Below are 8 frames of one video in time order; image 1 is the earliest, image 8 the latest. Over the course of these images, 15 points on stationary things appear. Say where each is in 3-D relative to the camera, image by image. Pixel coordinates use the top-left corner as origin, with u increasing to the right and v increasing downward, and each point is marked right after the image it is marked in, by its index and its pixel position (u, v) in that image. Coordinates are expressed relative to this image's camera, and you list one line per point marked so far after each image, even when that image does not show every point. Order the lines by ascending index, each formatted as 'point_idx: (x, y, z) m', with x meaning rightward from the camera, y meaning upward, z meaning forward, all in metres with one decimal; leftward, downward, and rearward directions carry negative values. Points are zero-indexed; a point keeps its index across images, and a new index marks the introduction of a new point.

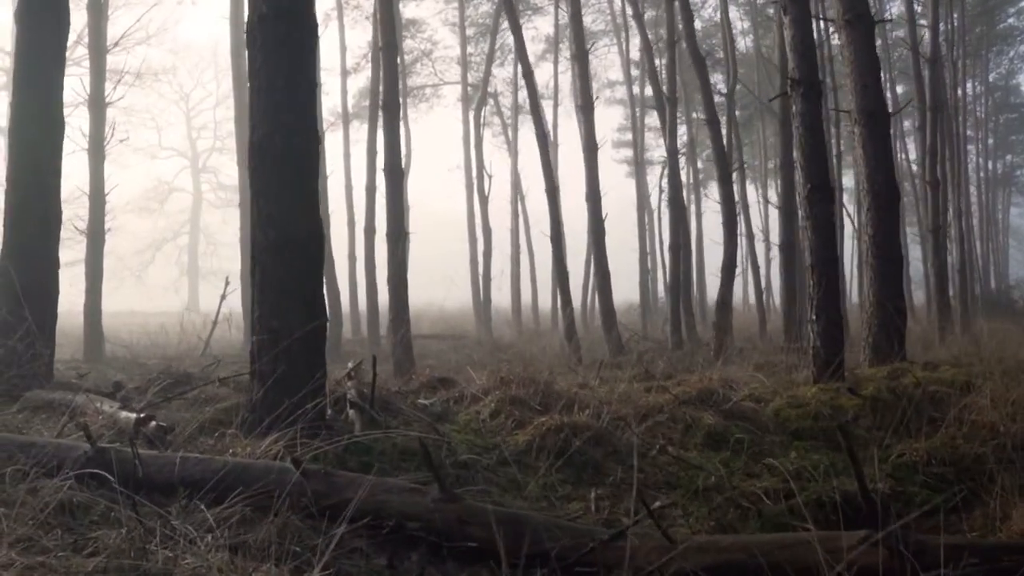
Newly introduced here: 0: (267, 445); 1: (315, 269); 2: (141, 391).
0: (-1.3, -0.9, +4.6) m
1: (-1.3, +0.1, +5.7) m
2: (-3.4, -0.9, +7.8) m
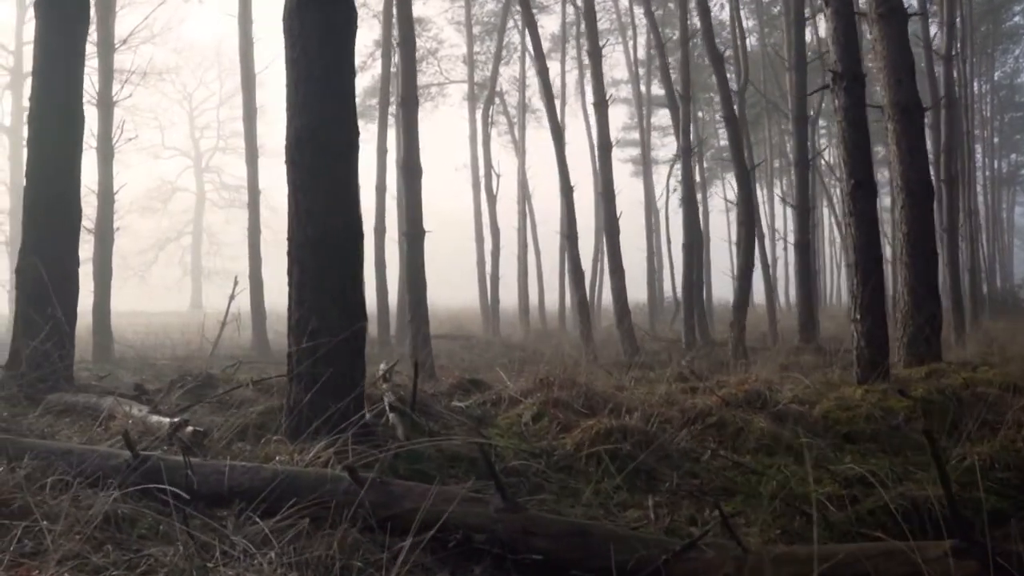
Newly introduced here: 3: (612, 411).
0: (-1.0, -0.8, +4.4) m
1: (-1.0, +0.1, +5.5) m
2: (-3.0, -0.9, +7.5) m
3: (+0.8, -1.0, +6.6) m
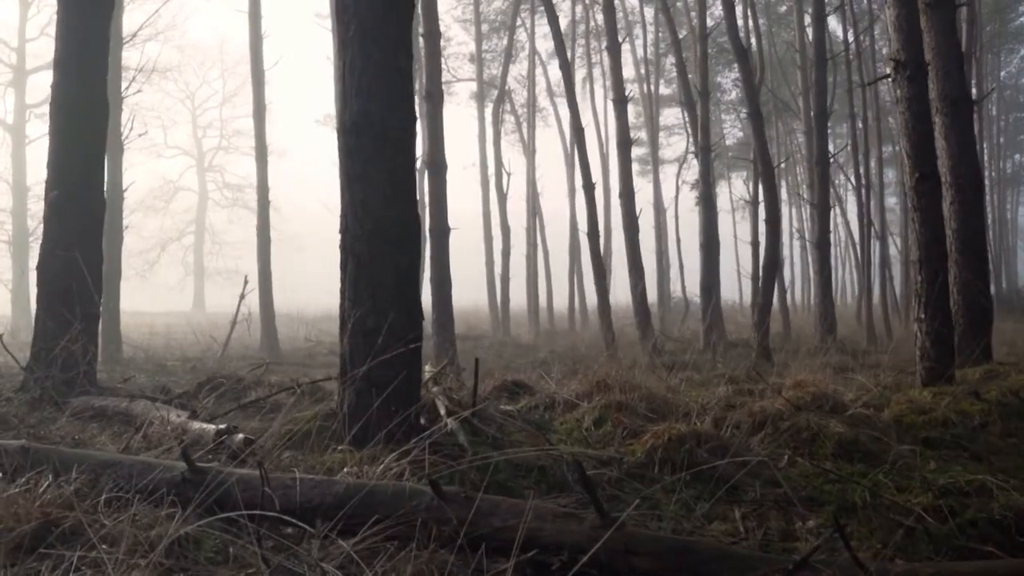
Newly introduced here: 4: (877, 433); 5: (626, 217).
0: (-0.6, -0.8, +4.0) m
1: (-0.6, +0.2, +5.1) m
2: (-2.6, -0.9, +7.1) m
3: (+1.2, -0.9, +6.3) m
4: (+2.6, -1.1, +6.2) m
5: (+2.6, +1.6, +19.3) m
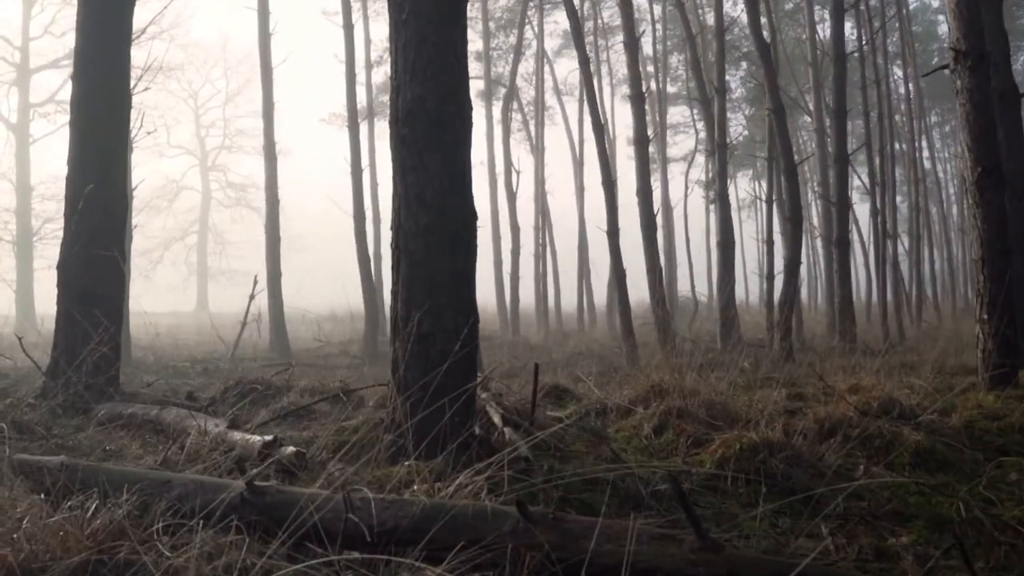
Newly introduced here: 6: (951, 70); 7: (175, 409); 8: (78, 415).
0: (-0.2, -0.8, +3.6) m
1: (-0.2, +0.1, +4.8) m
2: (-2.3, -0.9, +6.8) m
3: (+1.6, -0.9, +5.9) m
4: (+3.0, -1.1, +5.8) m
5: (+2.9, +1.6, +19.0) m
6: (+3.9, +1.9, +7.5) m
7: (-2.4, -0.9, +6.0) m
8: (-3.1, -0.9, +6.2) m
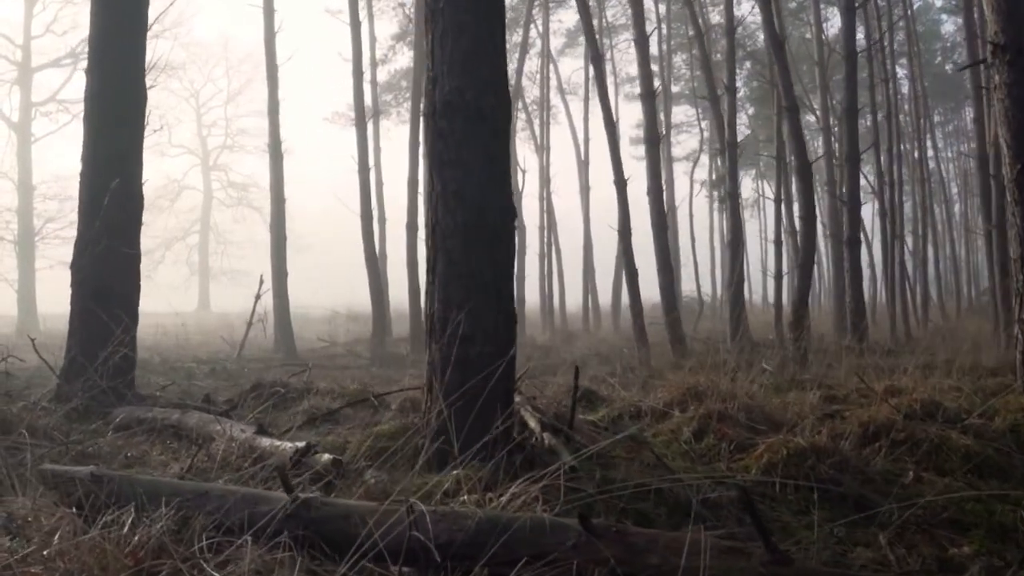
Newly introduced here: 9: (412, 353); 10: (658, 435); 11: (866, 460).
0: (0.0, -0.8, +3.5) m
1: (0.0, +0.2, +4.6) m
2: (-2.0, -0.9, +6.6) m
3: (+1.8, -0.9, +5.7) m
4: (+3.2, -1.0, +5.6) m
5: (+3.2, +1.6, +18.8) m
6: (+4.1, +1.9, +7.3) m
7: (-2.2, -0.9, +5.8) m
8: (-2.9, -0.9, +6.0) m
9: (-2.3, -1.4, +18.9) m
10: (+0.9, -1.0, +5.5) m
11: (+2.2, -1.0, +5.2) m
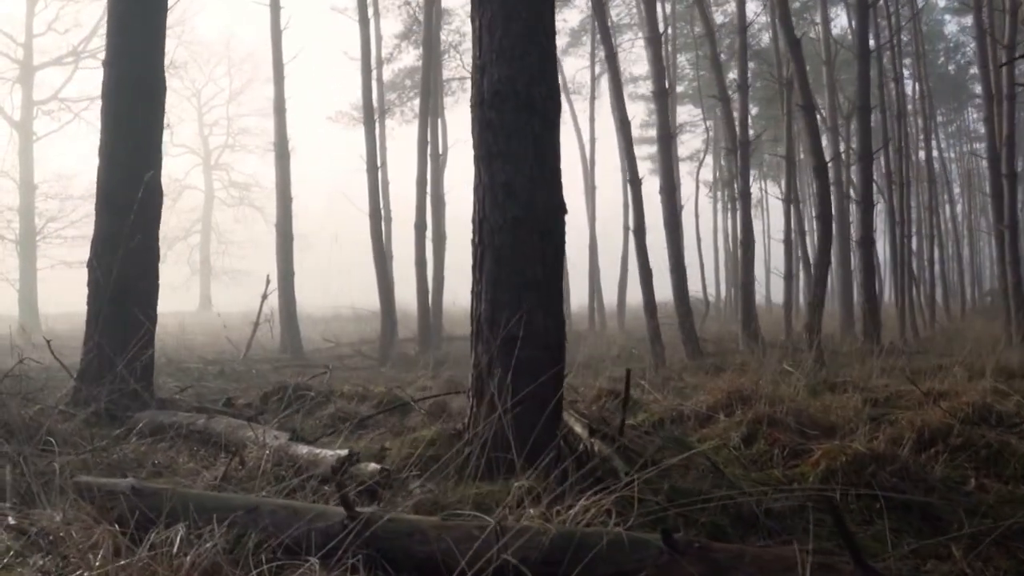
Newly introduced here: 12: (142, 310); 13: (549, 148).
0: (+0.3, -0.8, +3.2) m
1: (+0.3, +0.2, +4.3) m
2: (-1.8, -0.9, +6.4) m
3: (+2.0, -0.9, +5.5) m
4: (+3.5, -1.0, +5.4) m
5: (+3.4, +1.6, +18.5) m
6: (+4.3, +1.9, +7.1) m
7: (-1.9, -0.9, +5.6) m
8: (-2.7, -0.9, +5.8) m
9: (-2.0, -1.4, +18.7) m
10: (+1.2, -1.0, +5.3) m
11: (+2.4, -1.0, +5.0) m
12: (-3.0, -0.2, +6.8) m
13: (+0.2, +0.7, +4.3) m
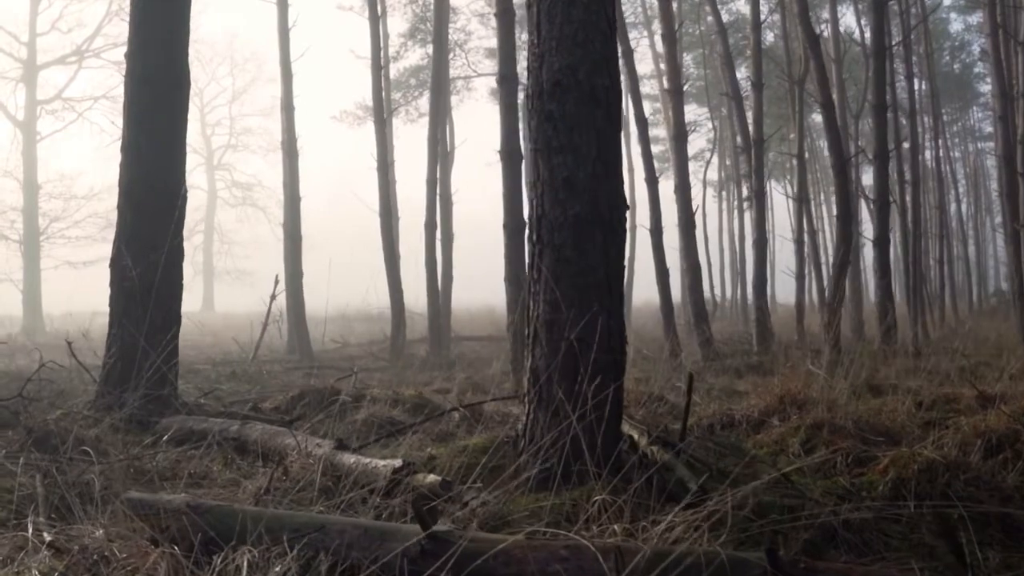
0: (+0.6, -0.8, +3.0) m
1: (+0.5, +0.2, +4.1) m
2: (-1.5, -0.9, +6.1) m
3: (+2.3, -0.9, +5.3) m
4: (+3.8, -1.0, +5.2) m
5: (+3.7, +1.6, +18.3) m
6: (+4.6, +1.9, +6.9) m
7: (-1.6, -0.9, +5.4) m
8: (-2.4, -0.9, +5.5) m
9: (-1.7, -1.4, +18.4) m
10: (+1.5, -1.0, +5.1) m
11: (+2.7, -1.0, +4.8) m
12: (-2.7, -0.2, +6.5) m
13: (+0.5, +0.7, +4.1) m
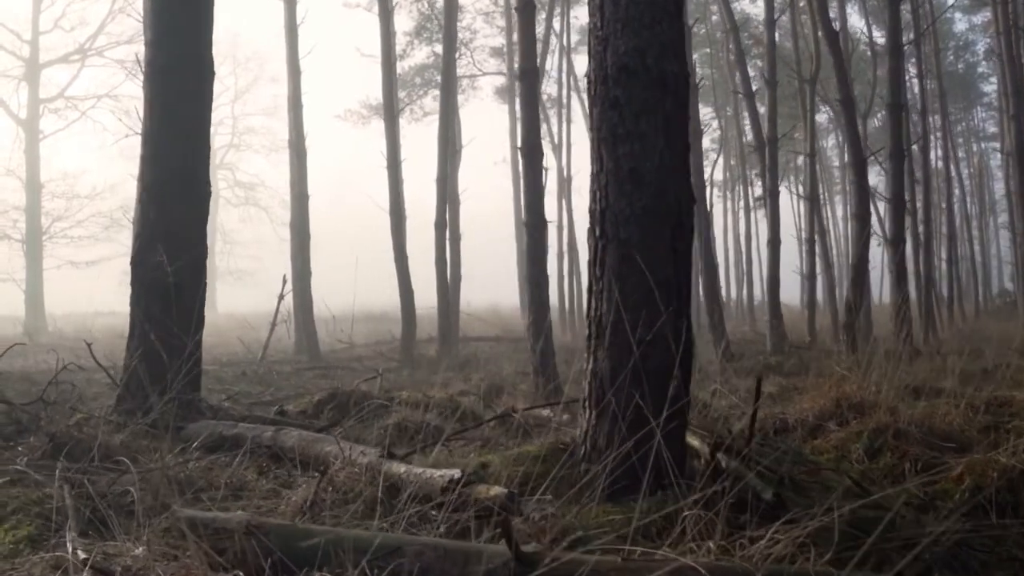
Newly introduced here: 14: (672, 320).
0: (+0.8, -0.8, +2.7) m
1: (+0.8, +0.2, +3.9) m
2: (-1.2, -0.9, +5.9) m
3: (+2.6, -0.9, +5.0) m
4: (+4.1, -1.0, +4.9) m
5: (+4.0, +1.6, +18.1) m
6: (+4.9, +1.9, +6.6) m
7: (-1.3, -0.8, +5.1) m
8: (-2.1, -0.9, +5.3) m
9: (-1.5, -1.4, +18.2) m
10: (+1.8, -0.9, +4.8) m
11: (+3.0, -1.0, +4.5) m
12: (-2.4, -0.2, +6.3) m
13: (+0.8, +0.7, +3.8) m
14: (+0.7, -0.1, +3.7) m
